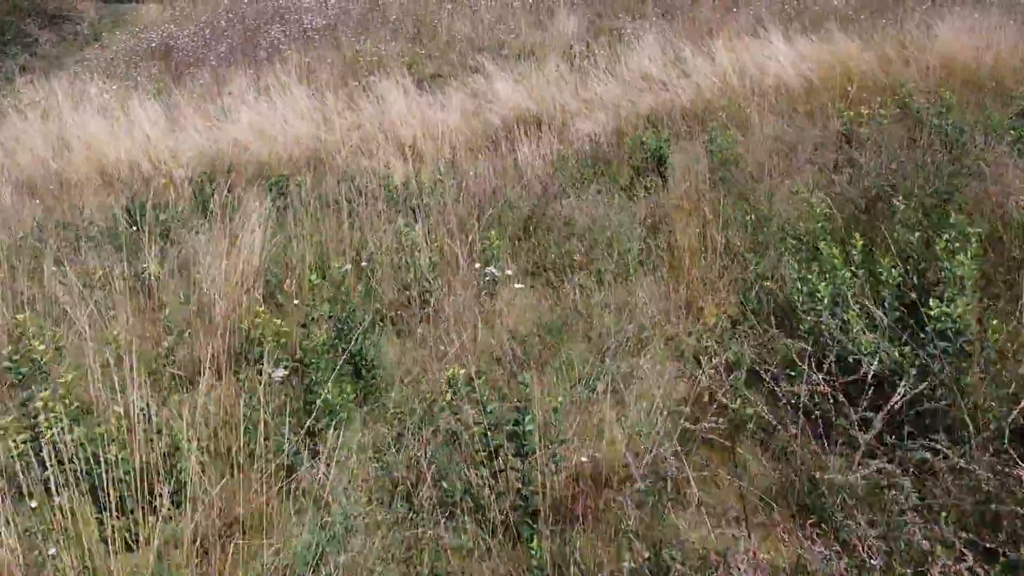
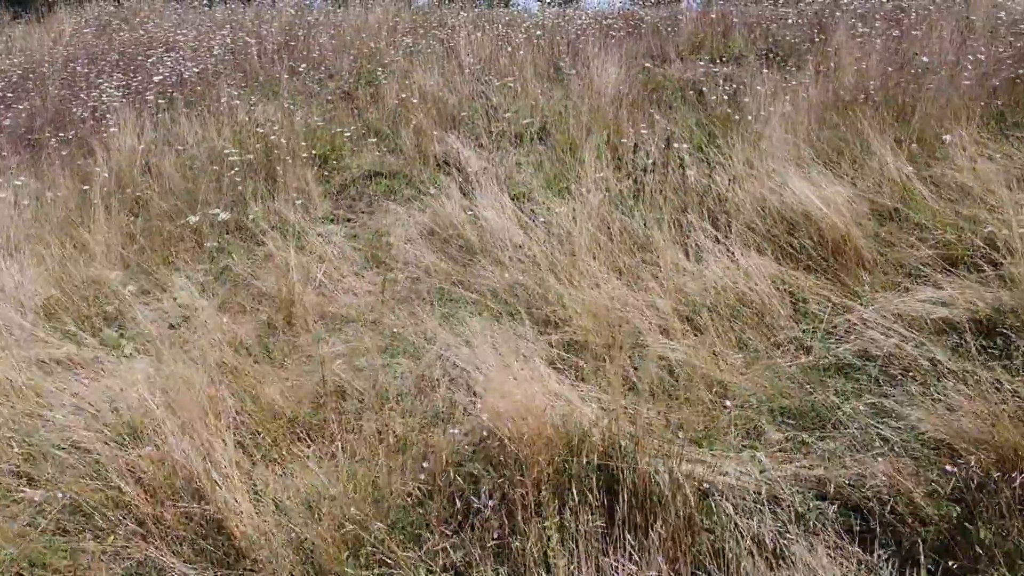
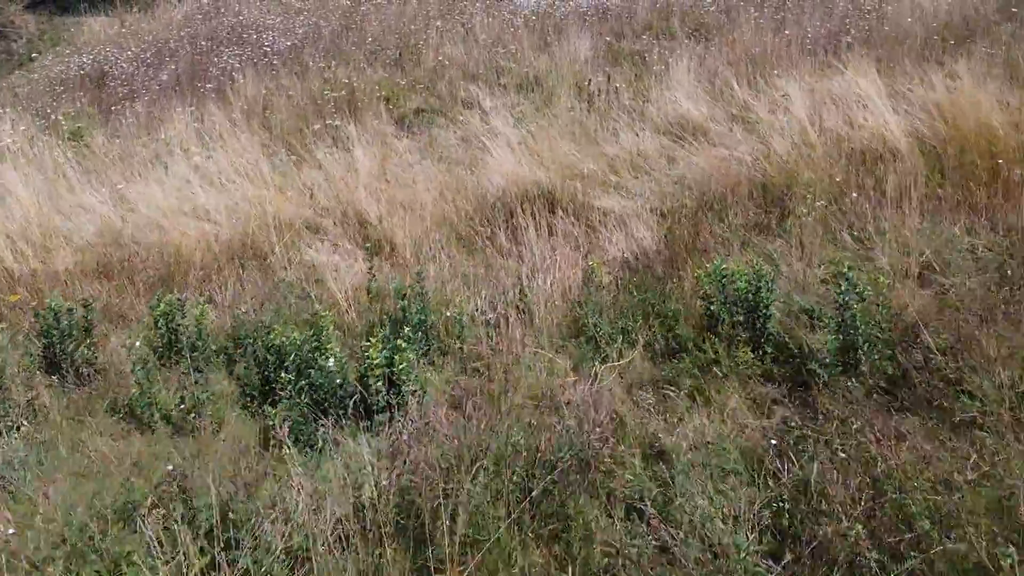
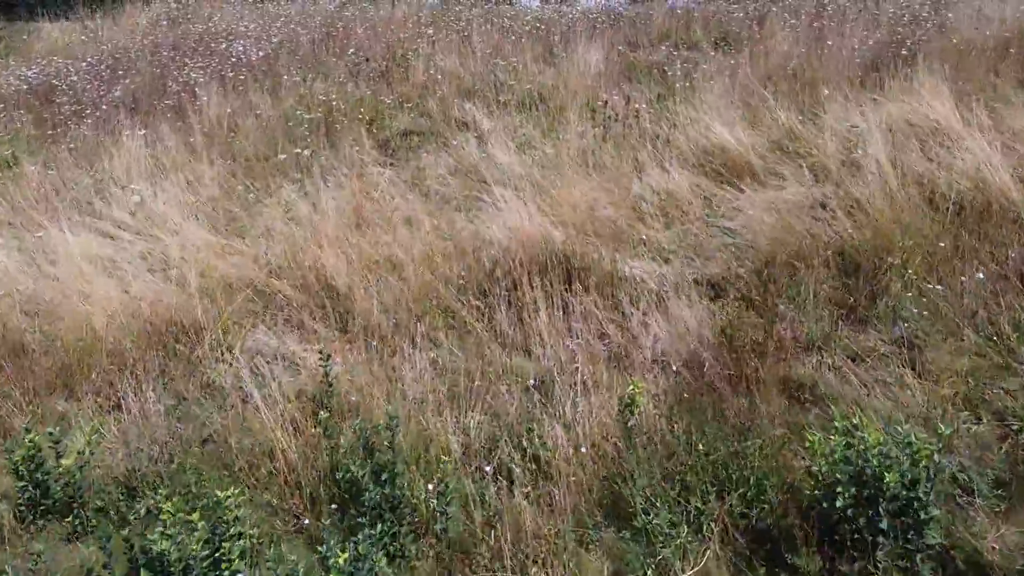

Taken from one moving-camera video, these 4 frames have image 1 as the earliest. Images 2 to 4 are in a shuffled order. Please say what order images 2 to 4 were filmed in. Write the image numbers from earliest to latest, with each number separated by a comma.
3, 4, 2
